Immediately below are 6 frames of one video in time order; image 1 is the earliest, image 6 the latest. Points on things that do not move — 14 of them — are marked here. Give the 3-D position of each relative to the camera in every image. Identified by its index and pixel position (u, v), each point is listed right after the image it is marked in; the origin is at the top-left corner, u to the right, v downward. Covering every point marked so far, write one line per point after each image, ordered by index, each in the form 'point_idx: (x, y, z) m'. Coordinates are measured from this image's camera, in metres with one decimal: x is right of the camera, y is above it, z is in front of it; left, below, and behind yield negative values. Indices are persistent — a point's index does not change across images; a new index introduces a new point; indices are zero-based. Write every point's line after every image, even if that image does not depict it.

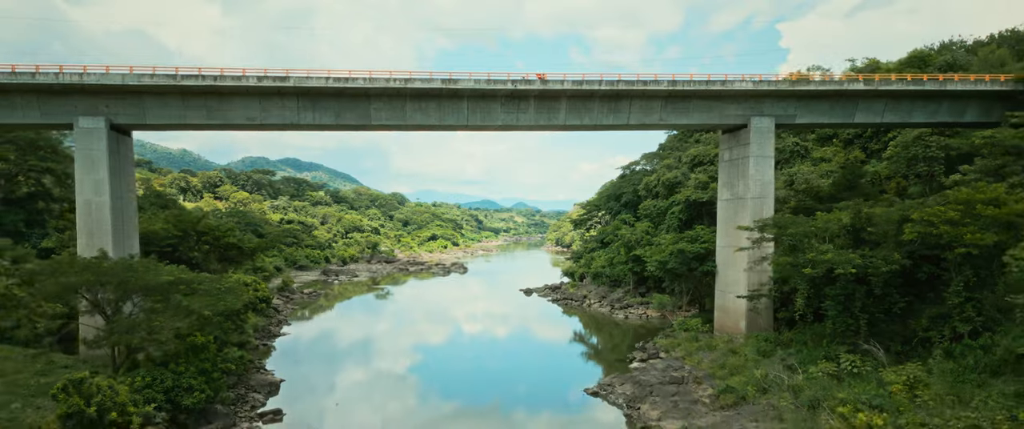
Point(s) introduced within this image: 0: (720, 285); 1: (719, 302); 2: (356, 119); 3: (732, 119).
0: (+7.2, -2.5, +18.4) m
1: (+7.2, -3.1, +18.5) m
2: (-4.6, +2.8, +15.7) m
3: (+7.1, +3.1, +17.2) m
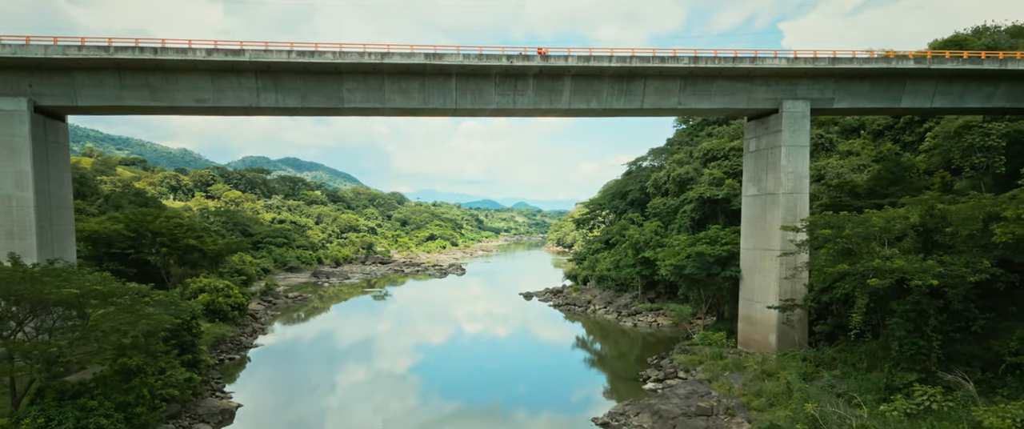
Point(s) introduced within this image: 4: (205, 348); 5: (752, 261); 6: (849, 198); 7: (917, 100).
0: (+7.1, -2.4, +16.2) m
1: (+7.1, -3.0, +16.2) m
2: (-4.8, +2.9, +13.5) m
3: (+7.0, +3.1, +15.0) m
4: (-8.8, -3.8, +15.2) m
5: (+7.2, -1.4, +15.9) m
6: (+10.5, +0.5, +16.6) m
7: (+11.8, +3.3, +15.5) m
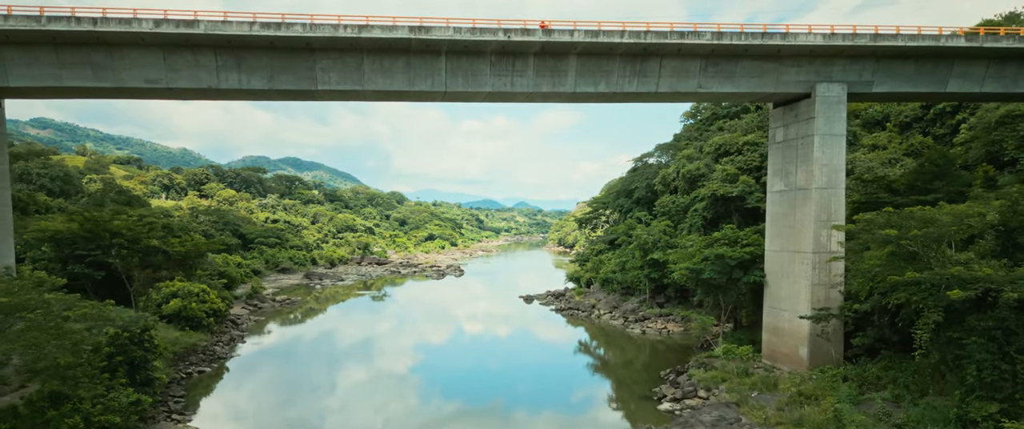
0: (+7.0, -2.3, +14.5) m
1: (+7.0, -3.0, +14.5) m
2: (-4.8, +2.9, +11.8) m
3: (+7.0, +3.2, +13.3) m
4: (-8.8, -3.8, +13.5) m
5: (+7.1, -1.3, +14.2) m
6: (+10.5, +0.6, +14.9) m
7: (+11.8, +3.4, +13.8) m
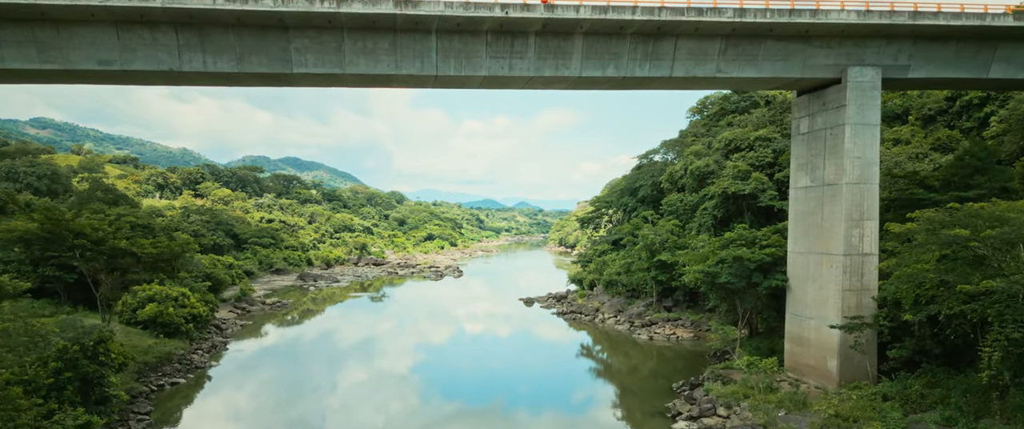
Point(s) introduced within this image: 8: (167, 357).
0: (+7.0, -2.3, +13.2) m
1: (+7.0, -2.9, +13.2) m
2: (-4.8, +3.0, +10.5) m
3: (+6.9, +3.2, +12.0) m
4: (-8.9, -3.7, +12.2) m
5: (+7.1, -1.3, +13.0) m
6: (+10.5, +0.6, +13.6) m
7: (+11.8, +3.4, +12.5) m
8: (-10.7, -4.4, +16.5) m
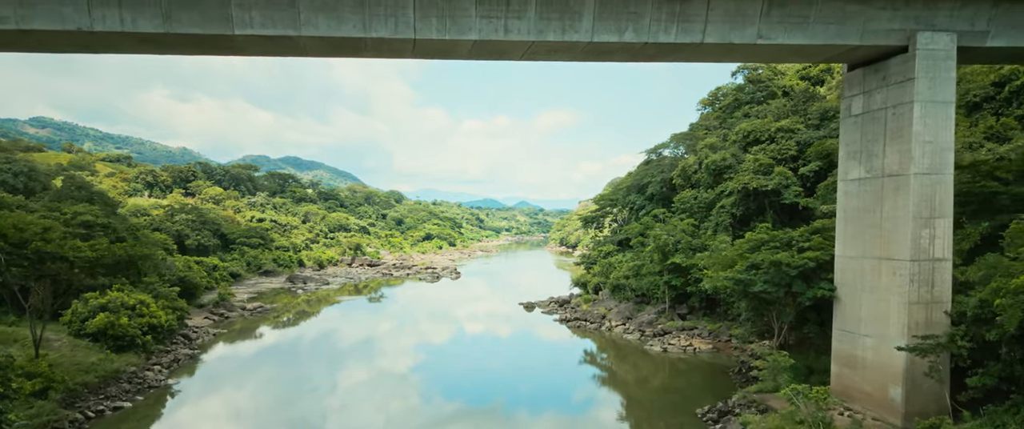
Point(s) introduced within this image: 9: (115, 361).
0: (+6.9, -2.2, +11.1) m
1: (+6.9, -2.9, +11.1) m
2: (-4.9, +3.0, +8.4) m
3: (+6.9, +3.3, +9.9) m
4: (-8.9, -3.7, +10.1) m
5: (+7.1, -1.2, +10.9) m
6: (+10.4, +0.7, +11.5) m
7: (+11.7, +3.5, +10.4) m
8: (-10.8, -4.4, +14.5) m
9: (-11.1, -4.1, +14.9) m
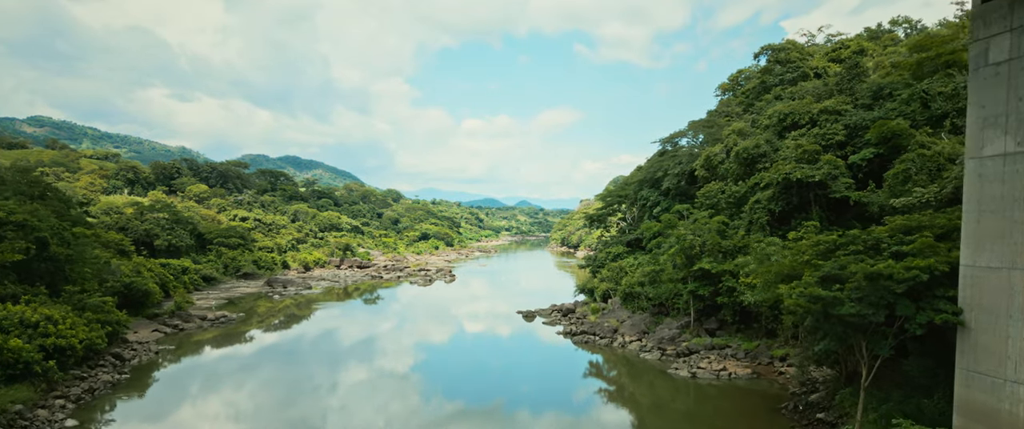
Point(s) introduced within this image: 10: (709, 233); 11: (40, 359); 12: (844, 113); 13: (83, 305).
0: (+6.8, -2.1, +7.8) m
1: (+6.8, -2.7, +7.8) m
2: (-5.0, +3.1, +5.1) m
3: (+6.7, +3.4, +6.5) m
4: (-9.1, -3.6, +6.8) m
5: (+6.9, -1.1, +7.5) m
6: (+10.3, +0.8, +8.2) m
7: (+11.5, +3.6, +7.1) m
8: (-10.9, -4.3, +11.1) m
9: (-11.2, -4.0, +11.6) m
10: (+6.9, -0.7, +18.4) m
11: (-11.7, -3.6, +13.3) m
12: (+11.3, +3.5, +18.0) m
13: (-13.6, -2.9, +16.9) m
